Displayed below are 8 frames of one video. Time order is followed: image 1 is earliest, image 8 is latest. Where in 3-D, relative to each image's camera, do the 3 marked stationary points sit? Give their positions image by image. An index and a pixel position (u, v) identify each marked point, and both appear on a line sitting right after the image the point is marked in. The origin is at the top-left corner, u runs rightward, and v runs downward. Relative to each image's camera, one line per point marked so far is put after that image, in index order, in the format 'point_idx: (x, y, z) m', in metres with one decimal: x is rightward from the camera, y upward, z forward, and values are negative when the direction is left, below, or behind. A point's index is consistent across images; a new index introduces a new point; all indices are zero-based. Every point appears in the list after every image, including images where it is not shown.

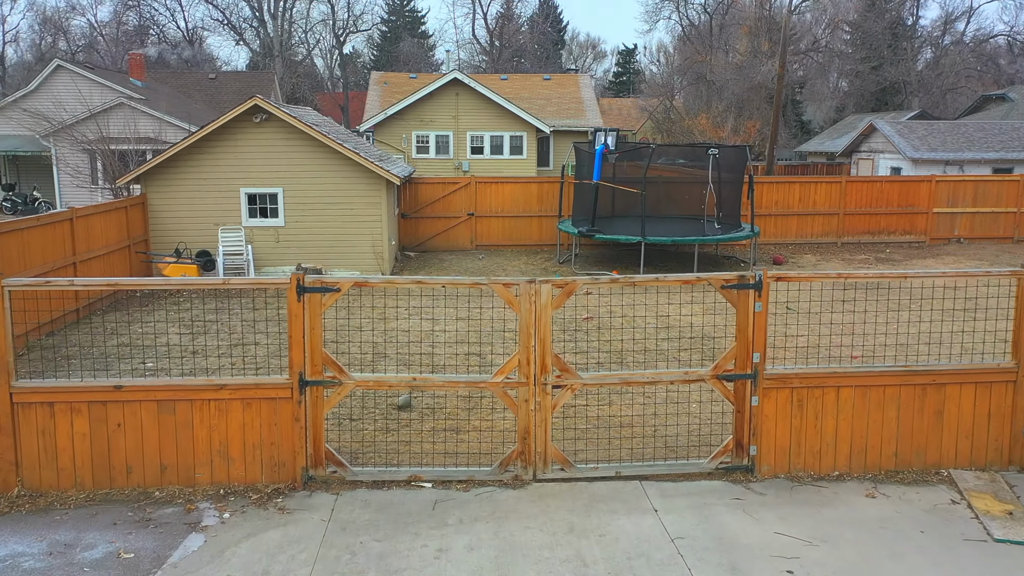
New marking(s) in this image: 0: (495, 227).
0: (-0.4, +1.4, +17.1) m
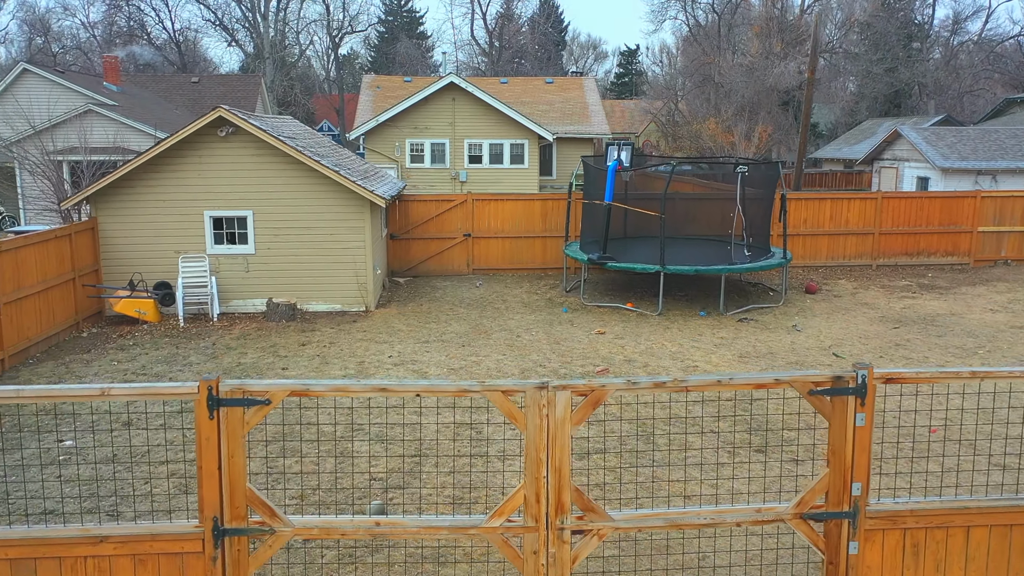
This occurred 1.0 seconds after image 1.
0: (-0.4, +0.8, +15.5) m
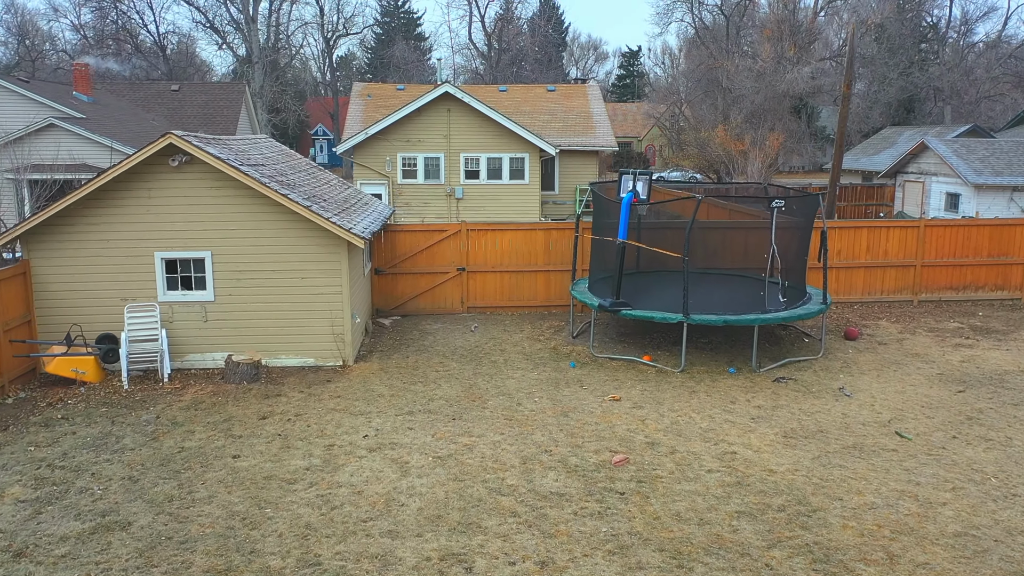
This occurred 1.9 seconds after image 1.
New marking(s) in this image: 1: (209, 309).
0: (-0.4, +0.1, +13.8) m
1: (-4.2, -0.3, +10.6) m
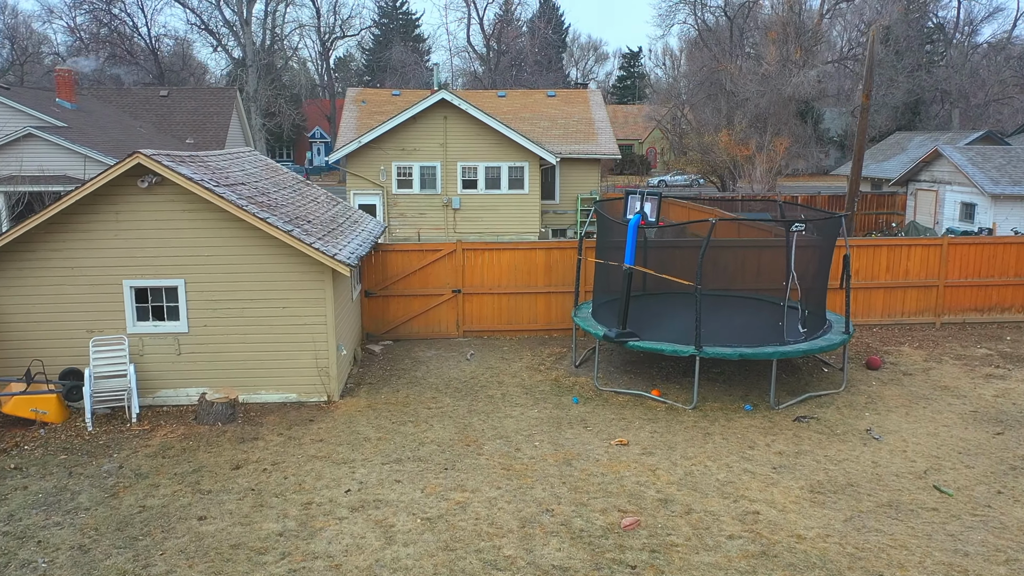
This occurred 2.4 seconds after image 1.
0: (-0.4, -0.3, +13.0) m
1: (-4.2, -0.7, +9.8) m
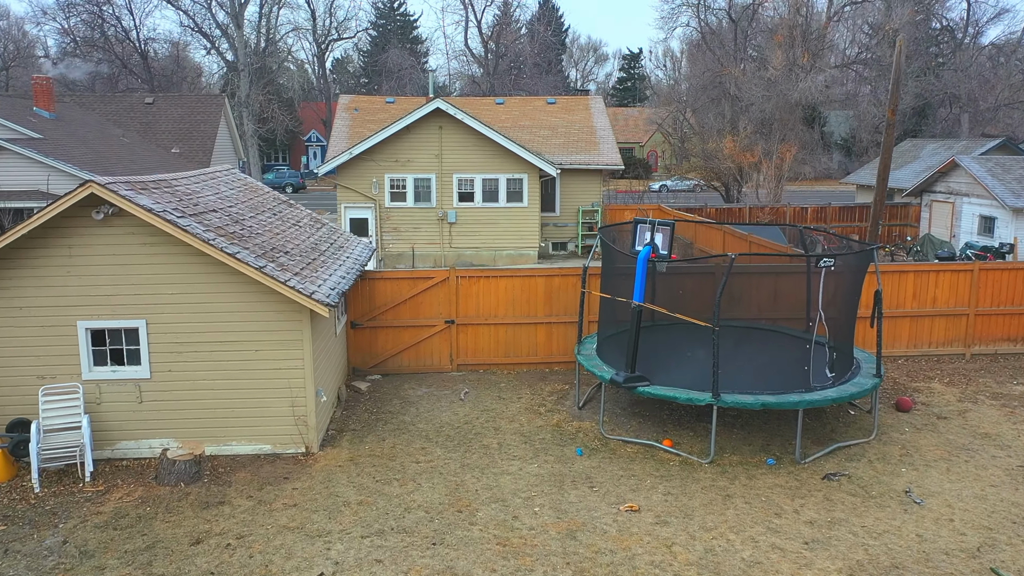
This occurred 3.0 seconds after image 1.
0: (-0.4, -0.8, +12.1) m
1: (-4.2, -1.1, +8.9) m
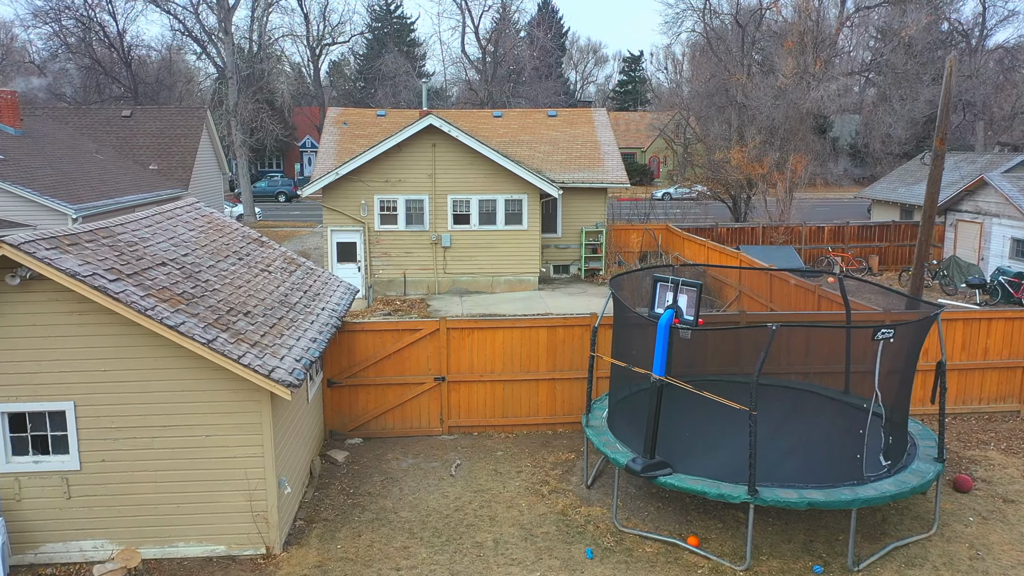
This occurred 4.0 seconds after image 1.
0: (-0.5, -1.5, +10.7) m
1: (-4.3, -1.9, +7.5) m
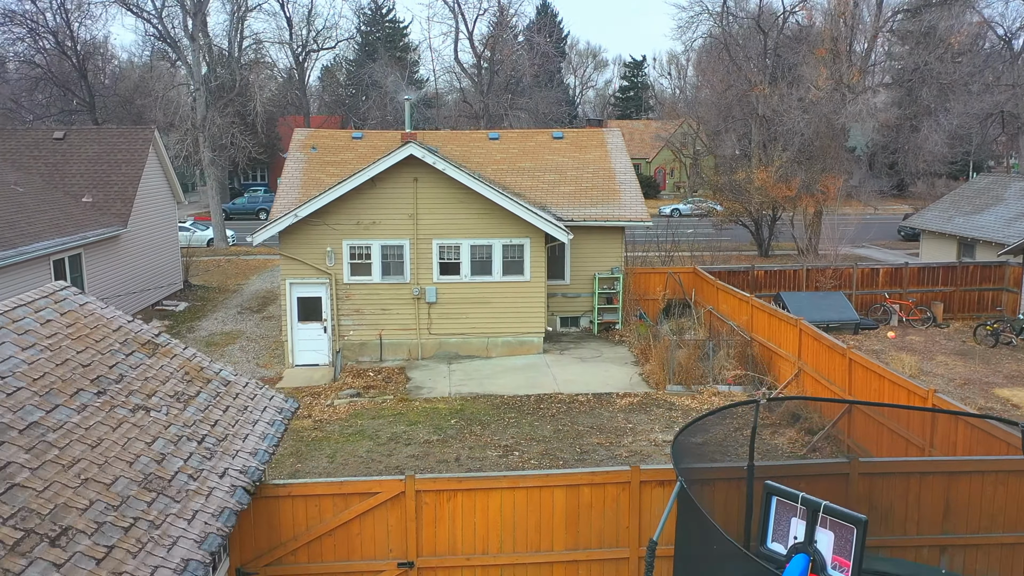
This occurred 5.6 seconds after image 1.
0: (-0.4, -2.8, +7.2) m
1: (-4.2, -3.2, +3.9) m
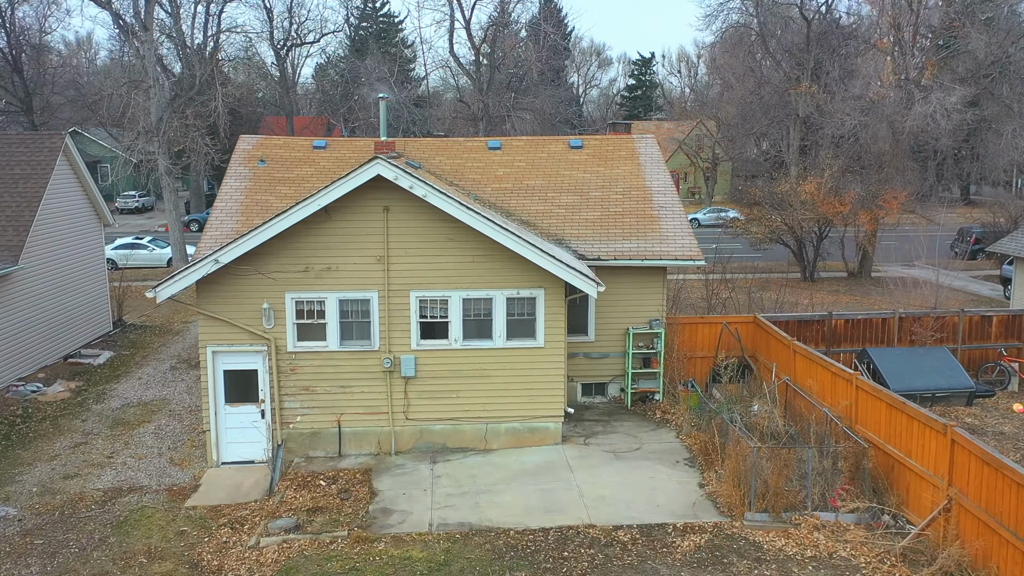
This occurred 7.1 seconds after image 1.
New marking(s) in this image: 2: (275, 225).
0: (-0.3, -3.8, +2.8) m
1: (-4.1, -4.2, -0.5) m
2: (-3.3, +0.8, +10.6) m
